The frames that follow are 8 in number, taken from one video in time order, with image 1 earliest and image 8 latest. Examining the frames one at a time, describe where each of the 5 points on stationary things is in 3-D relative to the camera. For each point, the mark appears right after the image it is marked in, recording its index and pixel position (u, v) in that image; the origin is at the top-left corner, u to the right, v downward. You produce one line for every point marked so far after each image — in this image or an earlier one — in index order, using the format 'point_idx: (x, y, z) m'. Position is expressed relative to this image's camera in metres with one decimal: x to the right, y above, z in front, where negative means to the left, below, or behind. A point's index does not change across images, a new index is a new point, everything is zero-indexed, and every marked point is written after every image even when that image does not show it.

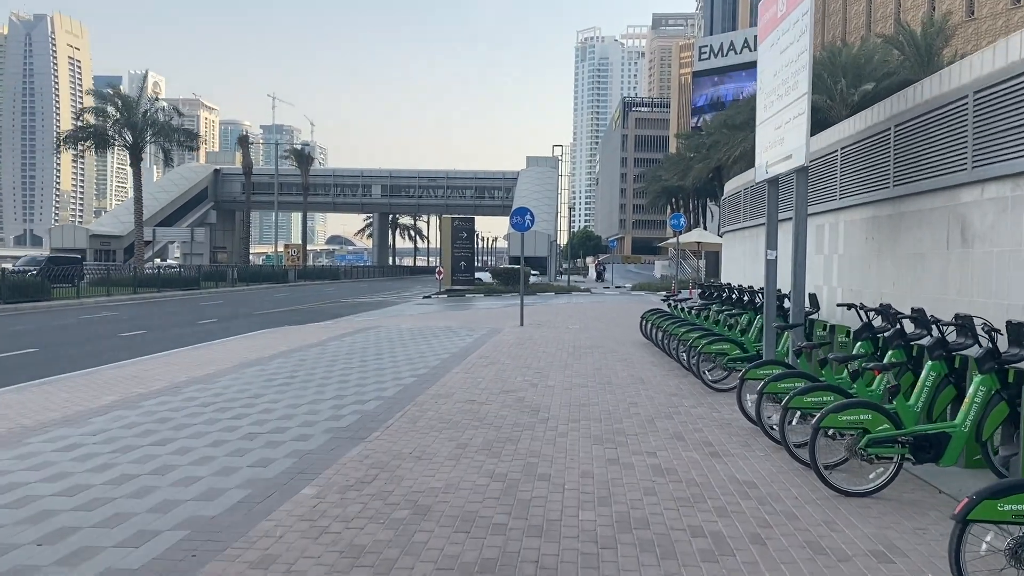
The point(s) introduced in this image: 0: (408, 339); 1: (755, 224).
0: (-2.2, -1.1, +18.5) m
1: (+4.8, +1.3, +17.5) m
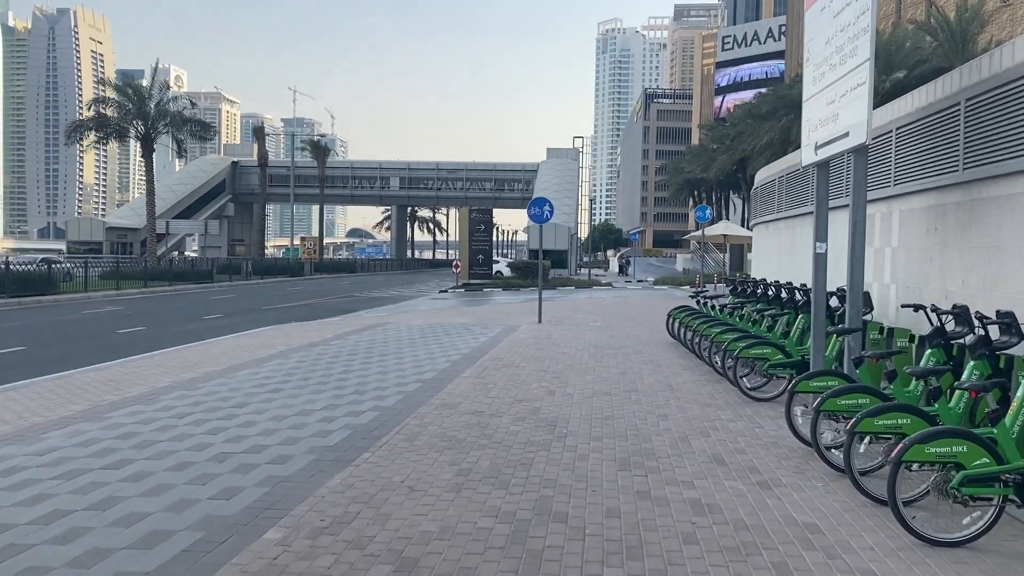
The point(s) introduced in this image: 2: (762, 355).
0: (-1.8, -1.0, +17.4) m
1: (+5.2, +1.4, +16.2) m
2: (+2.8, -0.7, +9.7) m
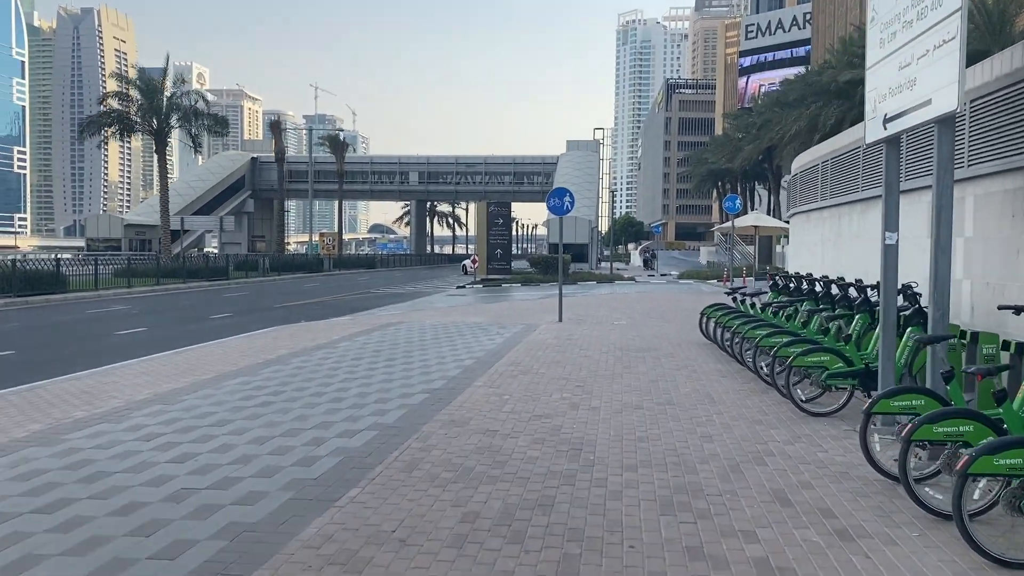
0: (-1.5, -0.9, +16.3) m
1: (+5.5, +1.4, +14.9) m
2: (+2.9, -0.7, +8.4) m
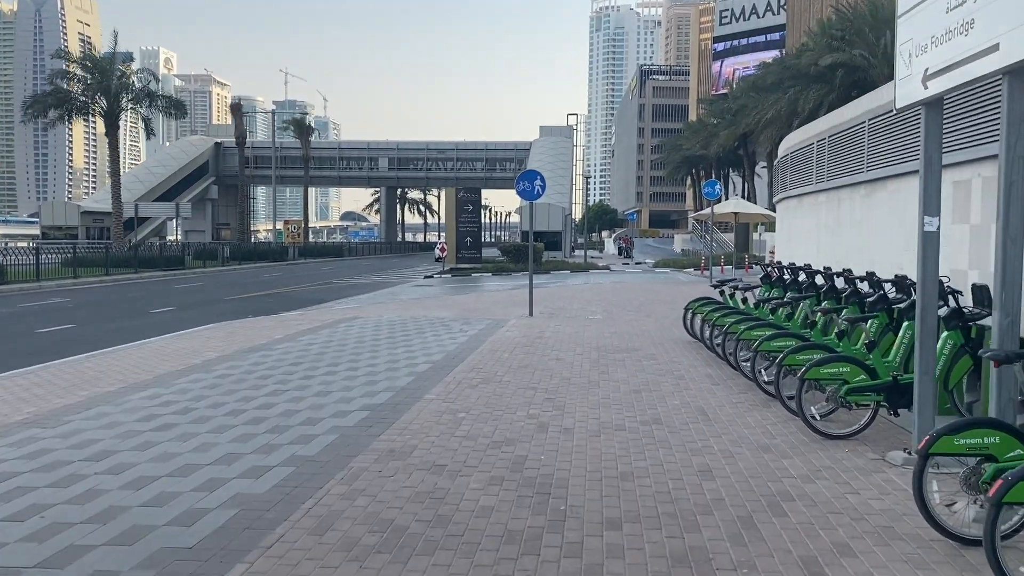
0: (-2.1, -0.8, +14.7) m
1: (+4.9, +1.6, +13.4) m
2: (+2.6, -0.7, +6.9) m
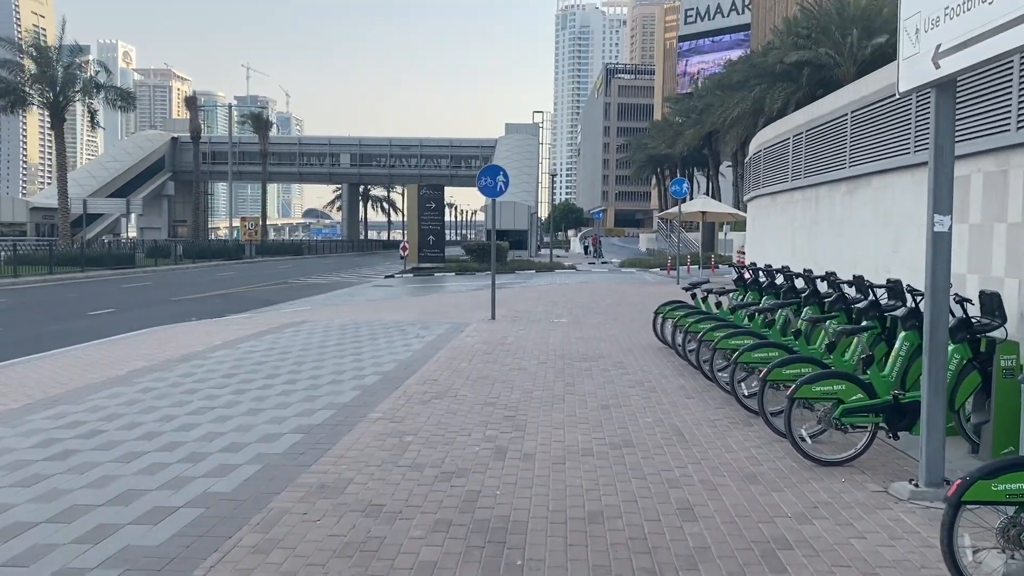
0: (-2.7, -0.8, +13.7) m
1: (+4.3, +1.5, +12.7) m
2: (+2.2, -0.7, +6.1) m
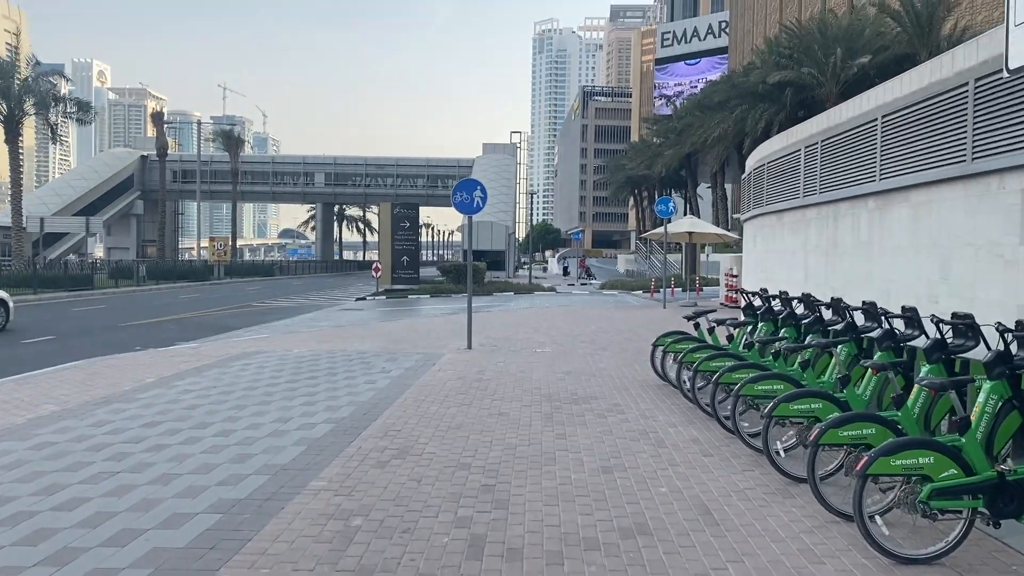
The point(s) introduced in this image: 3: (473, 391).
0: (-3.0, -1.2, +12.0) m
1: (+4.1, +1.2, +11.3) m
2: (+2.1, -1.0, +4.6) m
3: (-0.5, -1.2, +10.5) m
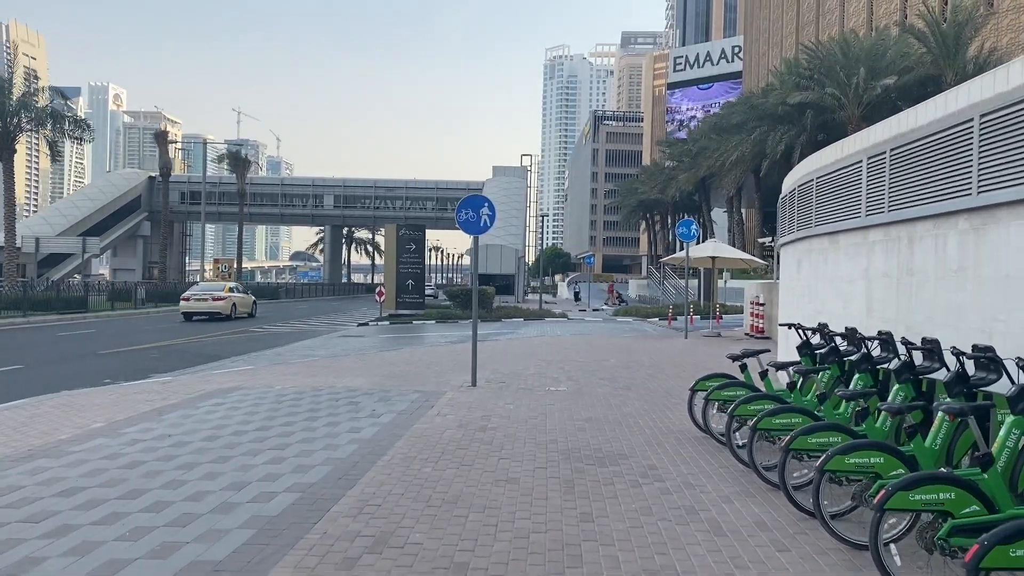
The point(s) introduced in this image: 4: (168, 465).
0: (-2.9, -1.6, +10.3) m
1: (+4.2, +0.8, +9.6) m
2: (+2.2, -1.1, +2.8) m
3: (-0.4, -1.6, +8.7) m
4: (-3.0, -1.6, +7.6) m
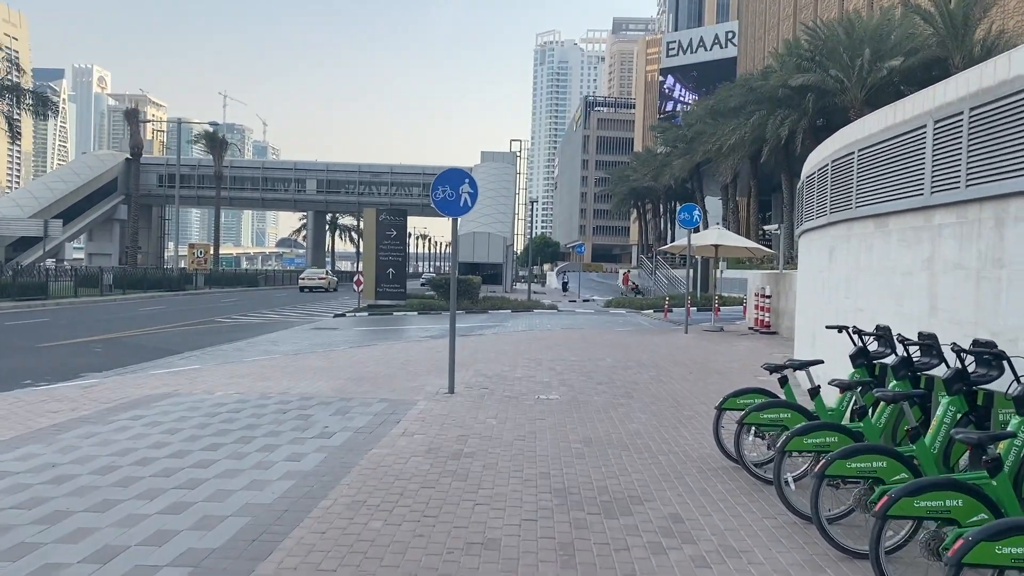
0: (-3.1, -1.5, +8.3) m
1: (+4.0, +0.8, +7.7) m
2: (+2.1, -1.2, +0.9) m
3: (-0.5, -1.5, +6.8) m
4: (-3.1, -1.5, +5.7) m
